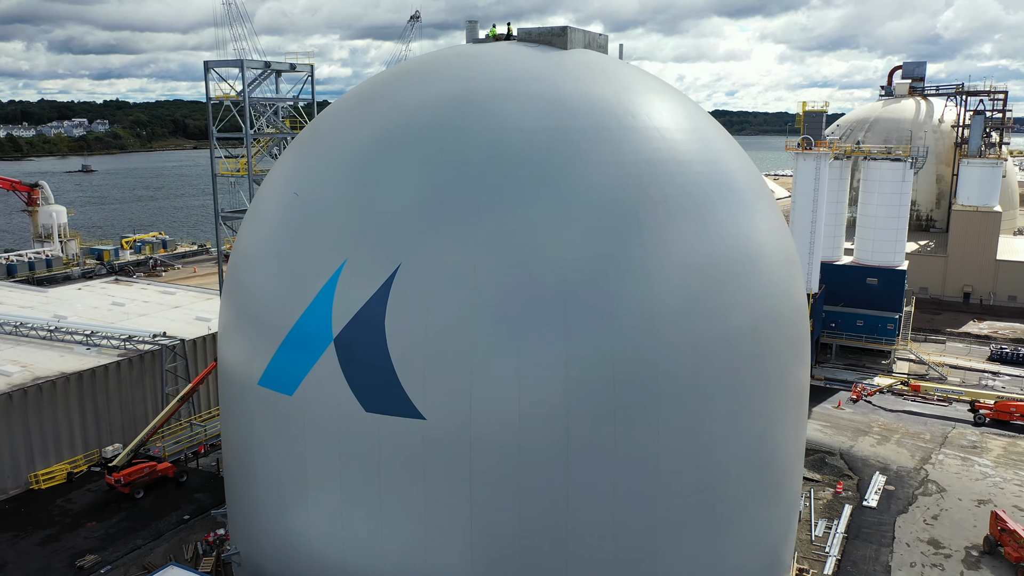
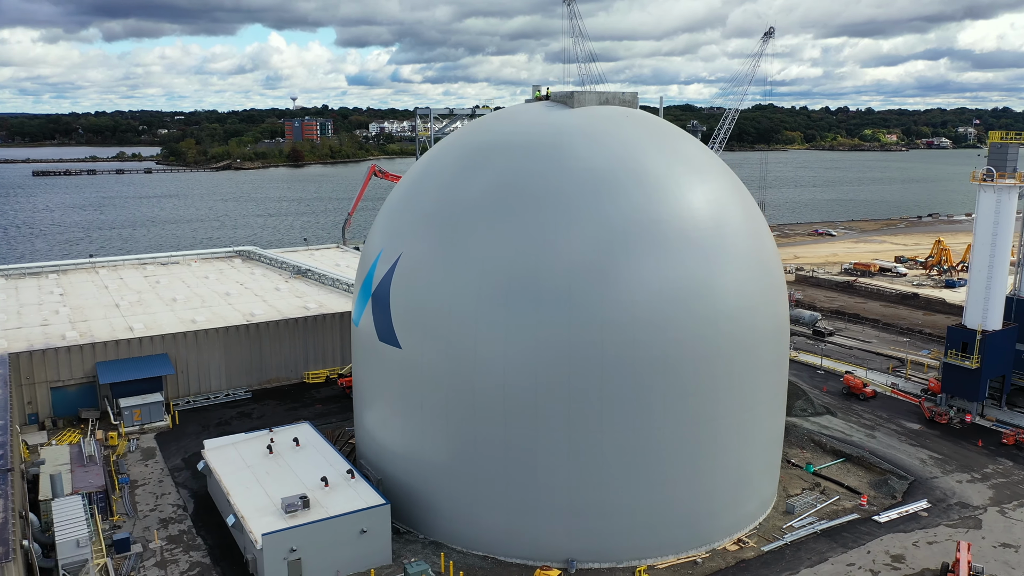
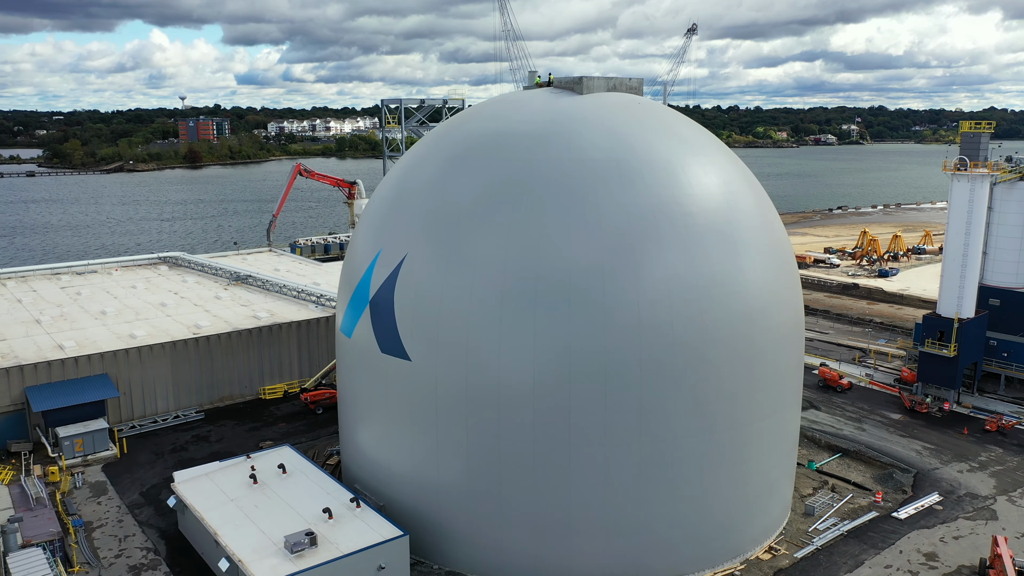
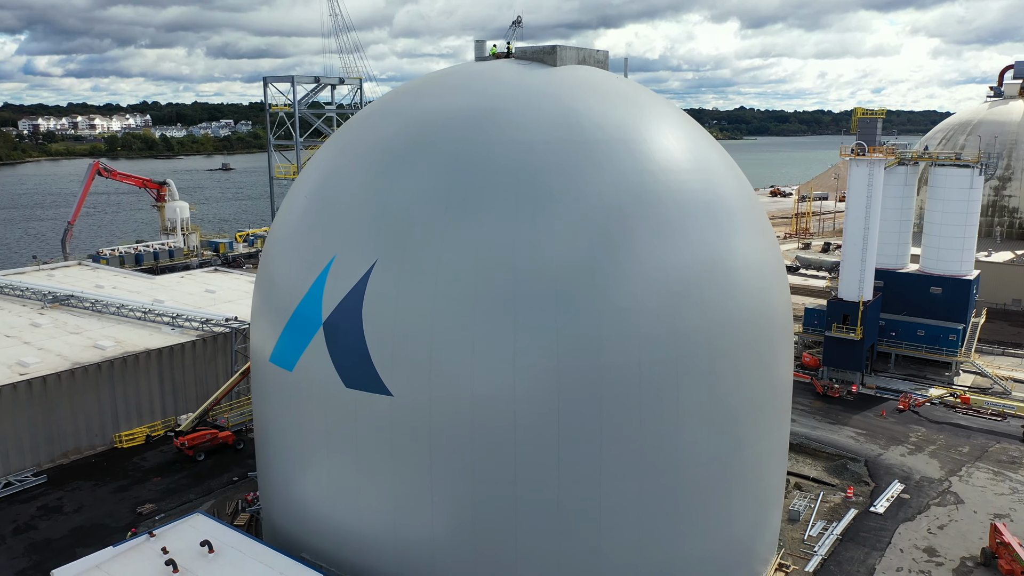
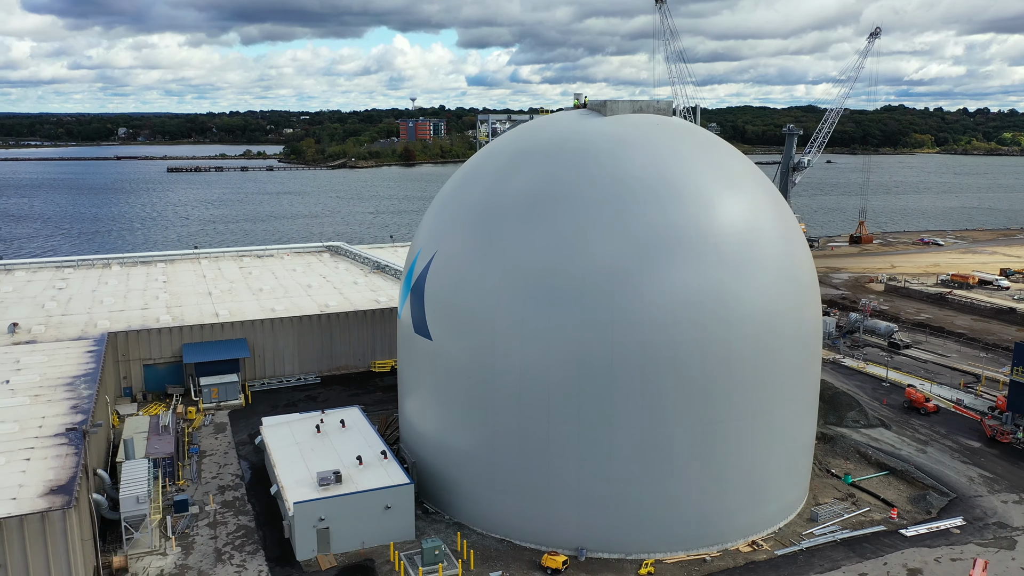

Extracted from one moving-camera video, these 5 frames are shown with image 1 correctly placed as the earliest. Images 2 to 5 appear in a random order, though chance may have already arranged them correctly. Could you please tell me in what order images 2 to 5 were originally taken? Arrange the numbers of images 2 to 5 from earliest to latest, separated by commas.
4, 3, 2, 5
